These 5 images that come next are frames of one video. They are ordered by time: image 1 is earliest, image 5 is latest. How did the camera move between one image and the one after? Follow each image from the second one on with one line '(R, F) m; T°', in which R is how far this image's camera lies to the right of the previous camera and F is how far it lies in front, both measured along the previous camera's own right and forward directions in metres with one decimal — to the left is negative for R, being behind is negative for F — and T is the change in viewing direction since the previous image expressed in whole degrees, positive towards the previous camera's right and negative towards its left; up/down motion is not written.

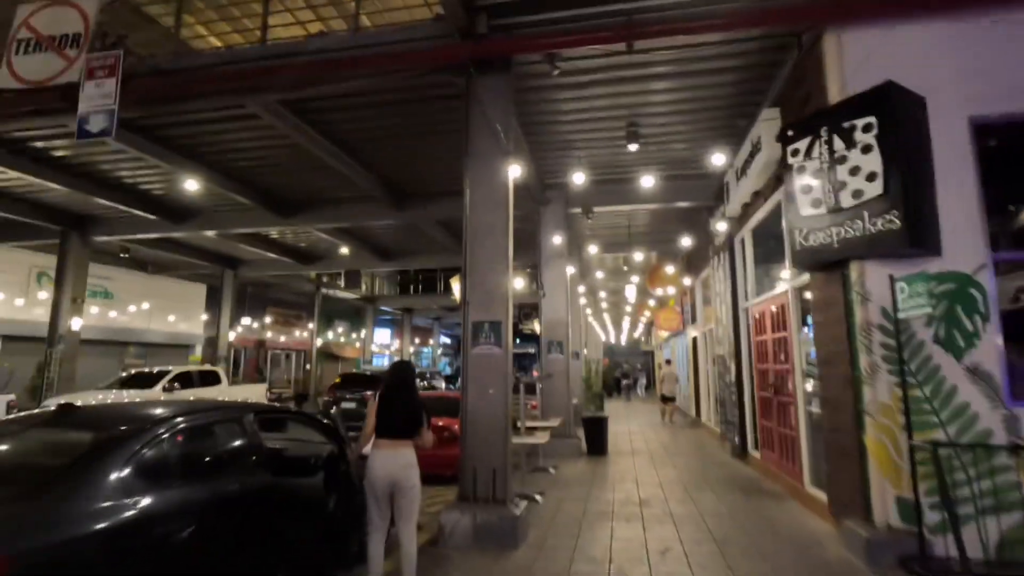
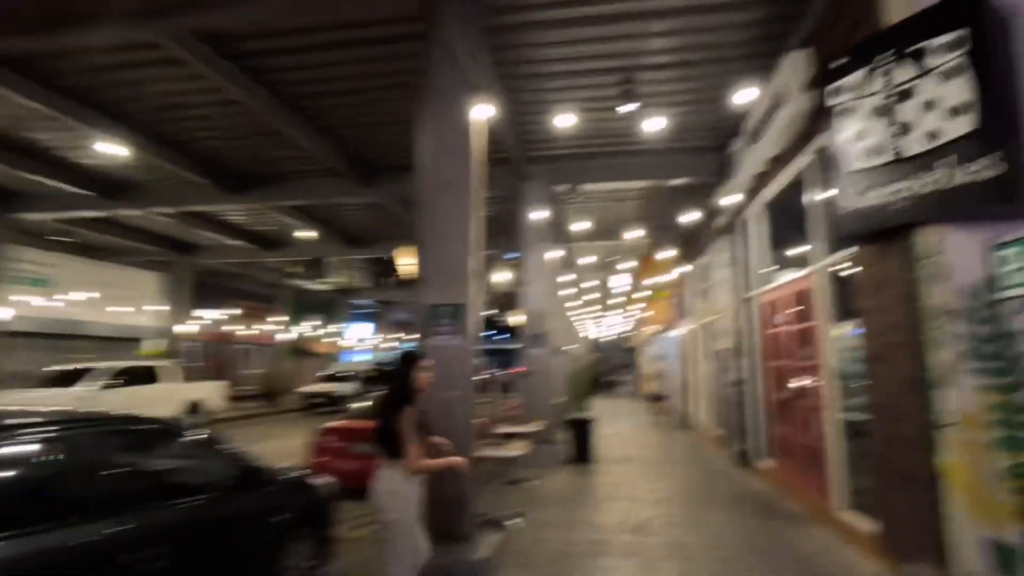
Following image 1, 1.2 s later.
(+0.2, +1.3) m; +2°
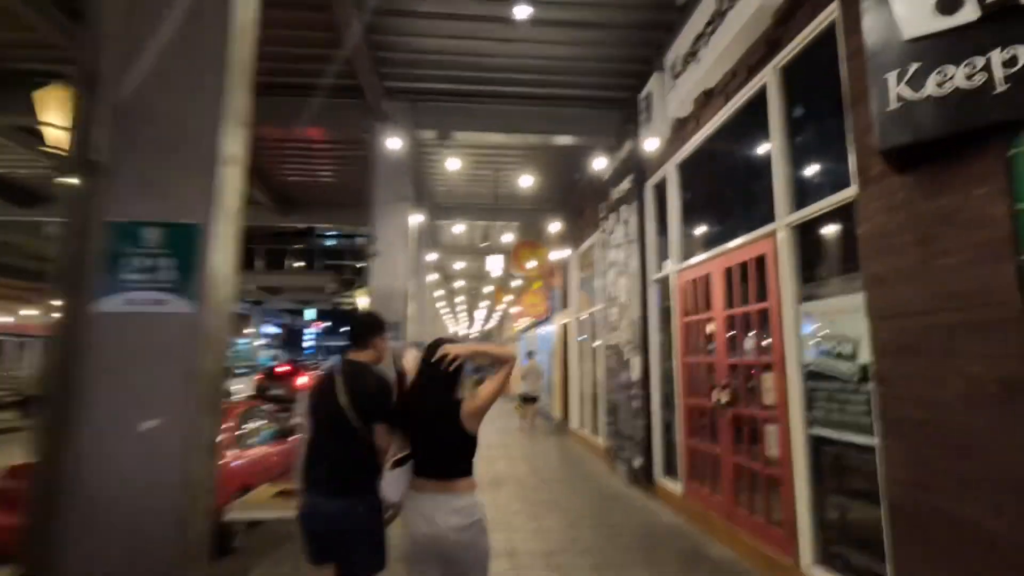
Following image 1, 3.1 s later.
(+0.3, +2.2) m; +14°
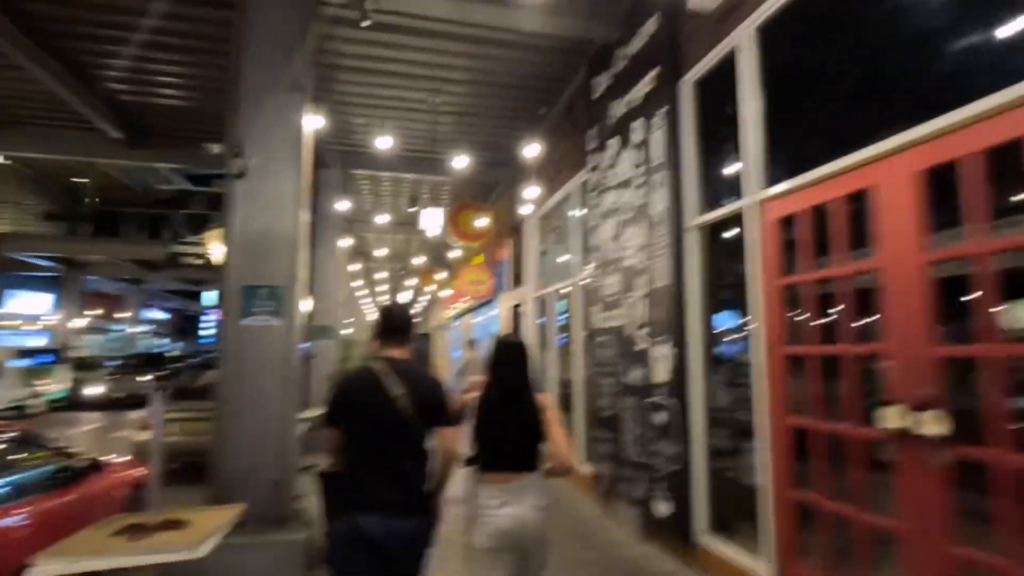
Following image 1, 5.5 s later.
(-0.3, +2.8) m; +8°
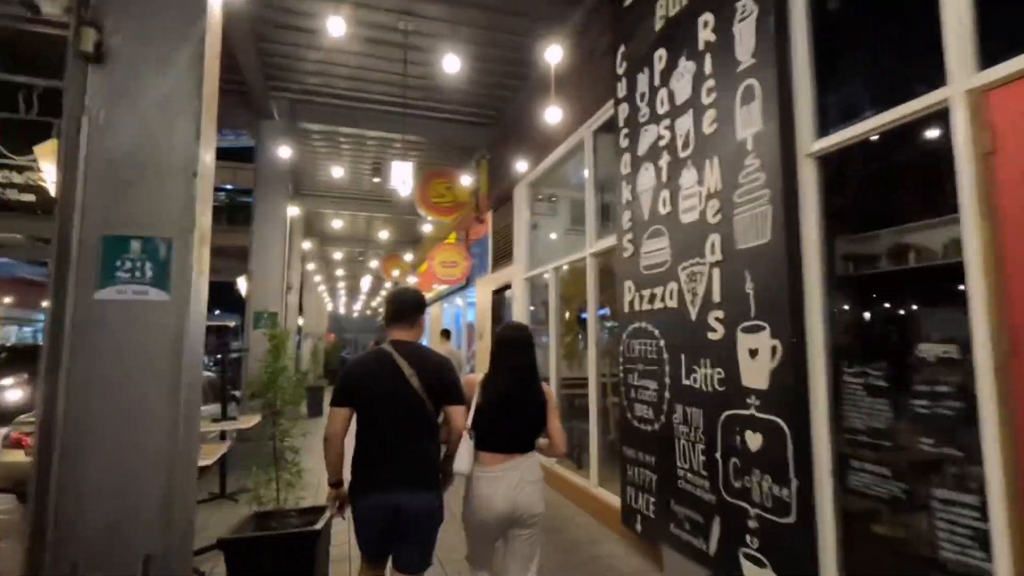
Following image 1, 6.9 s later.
(-0.3, +1.6) m; +4°
